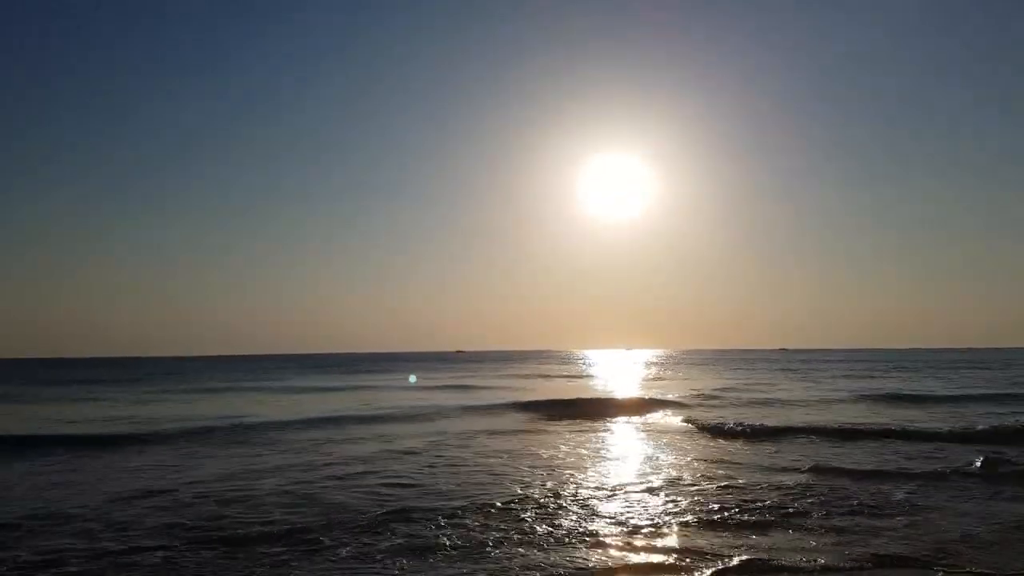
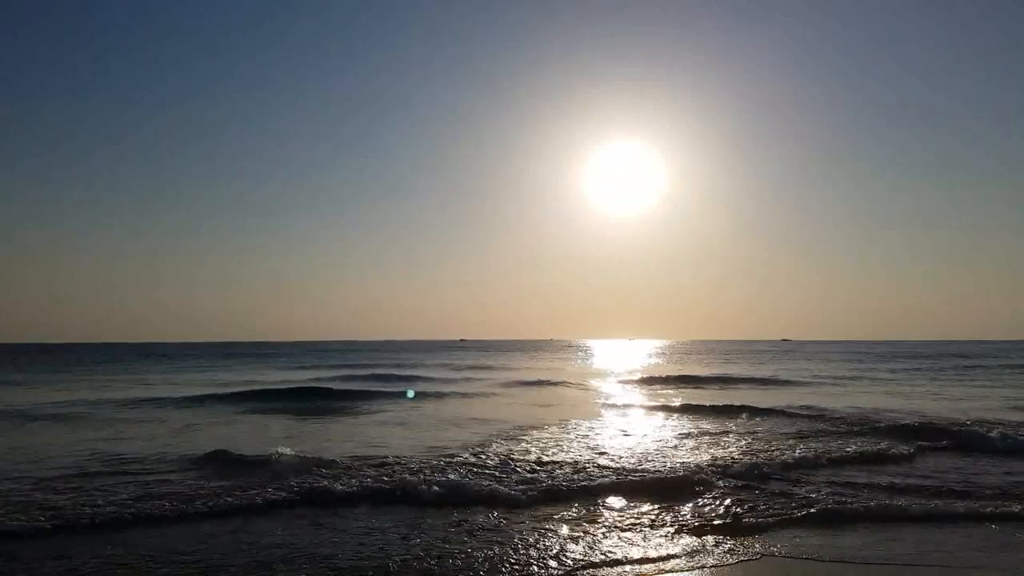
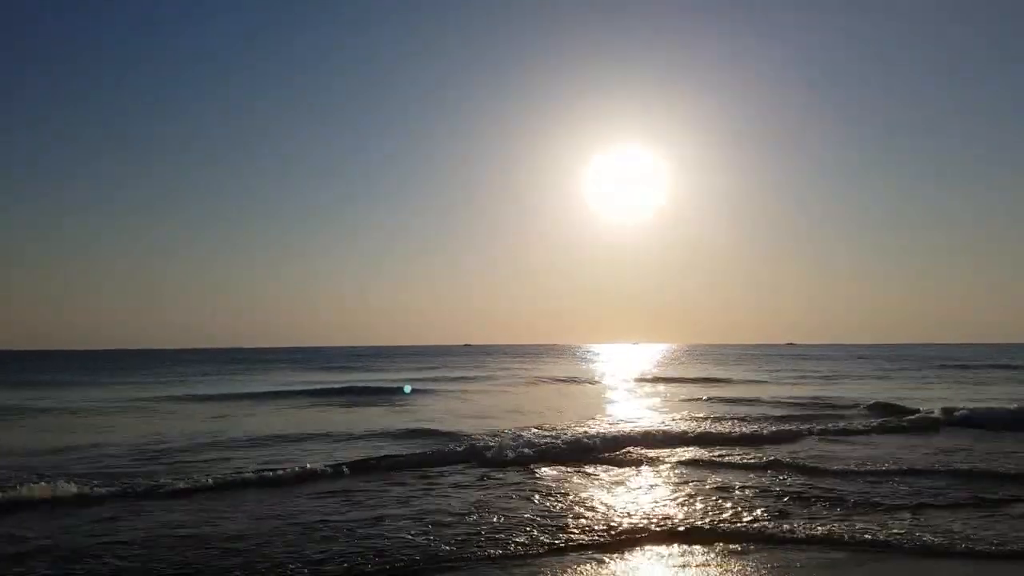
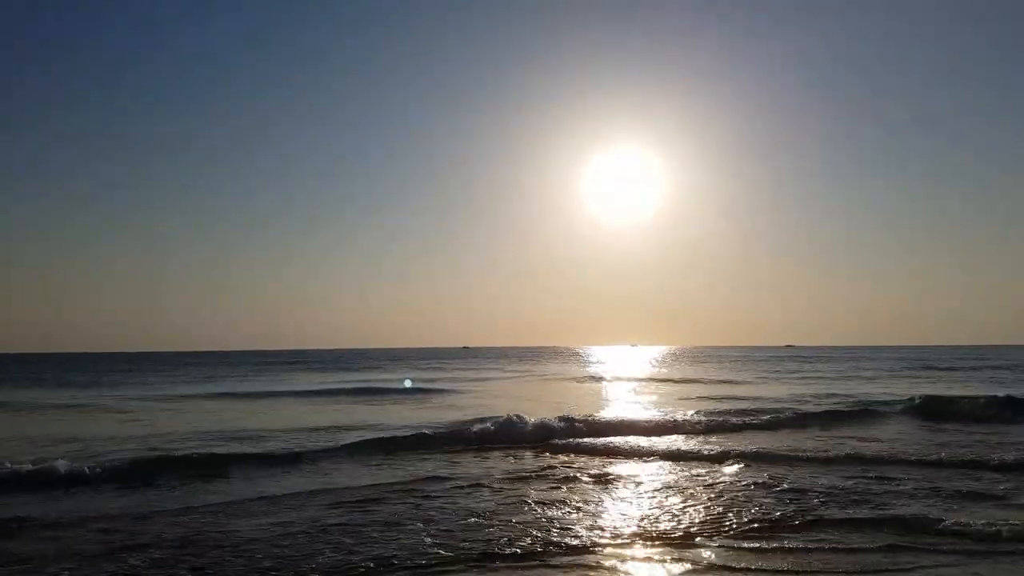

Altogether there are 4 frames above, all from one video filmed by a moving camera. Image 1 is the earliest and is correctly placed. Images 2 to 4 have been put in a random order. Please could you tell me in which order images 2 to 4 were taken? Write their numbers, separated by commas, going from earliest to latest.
4, 3, 2
